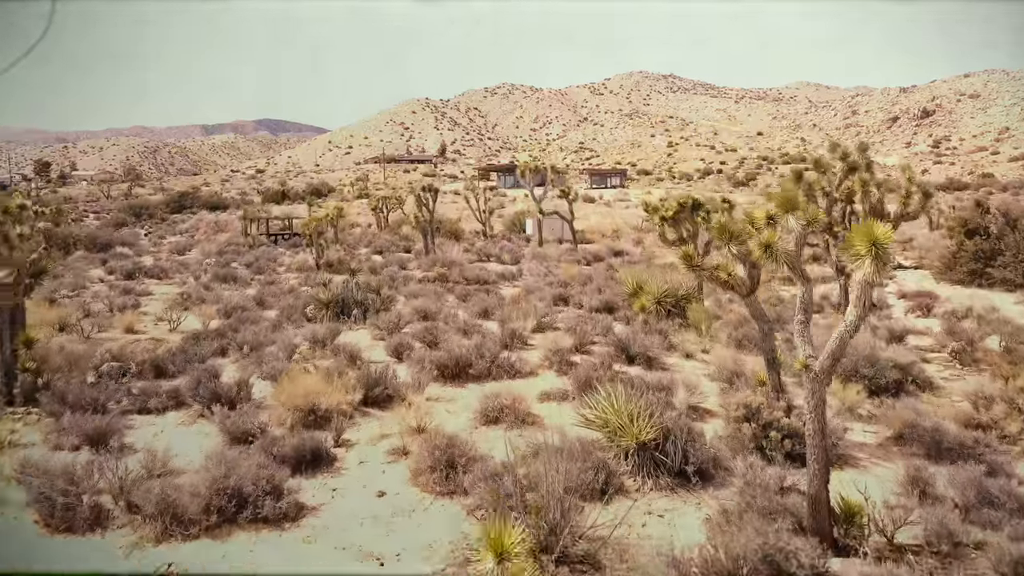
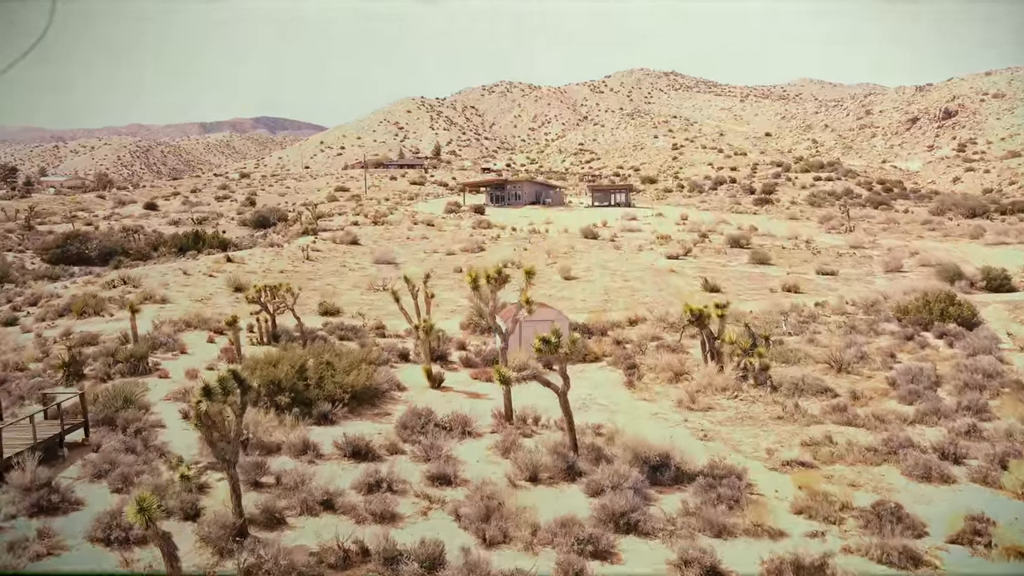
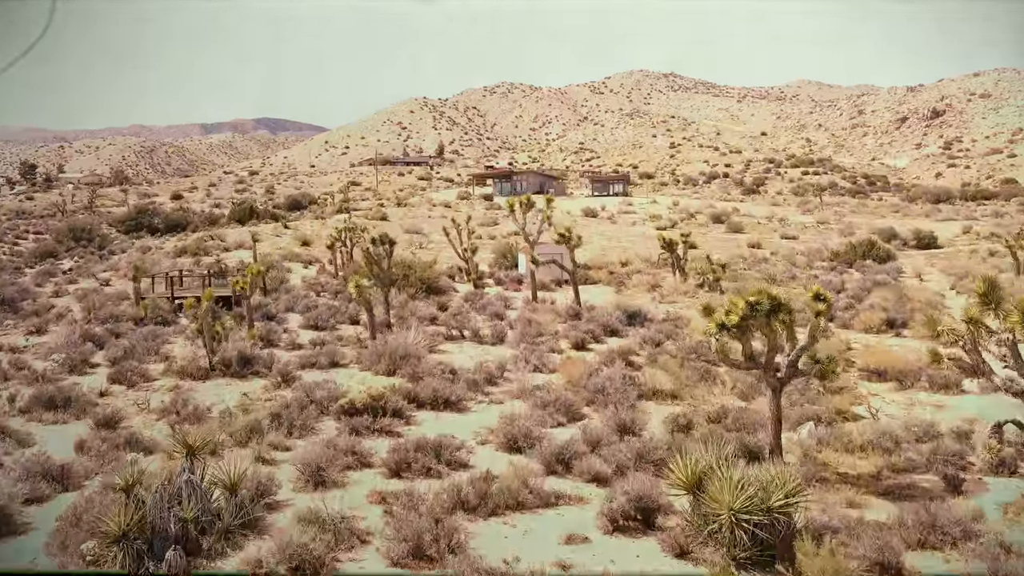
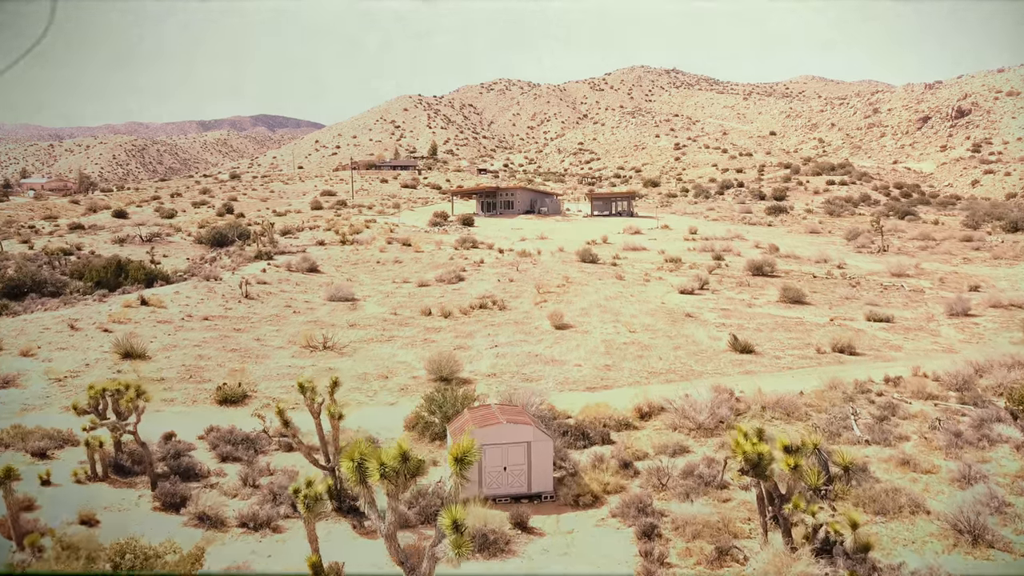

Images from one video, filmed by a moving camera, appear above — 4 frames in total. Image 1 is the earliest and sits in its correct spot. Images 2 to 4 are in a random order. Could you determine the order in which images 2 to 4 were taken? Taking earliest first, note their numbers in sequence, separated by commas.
3, 2, 4
